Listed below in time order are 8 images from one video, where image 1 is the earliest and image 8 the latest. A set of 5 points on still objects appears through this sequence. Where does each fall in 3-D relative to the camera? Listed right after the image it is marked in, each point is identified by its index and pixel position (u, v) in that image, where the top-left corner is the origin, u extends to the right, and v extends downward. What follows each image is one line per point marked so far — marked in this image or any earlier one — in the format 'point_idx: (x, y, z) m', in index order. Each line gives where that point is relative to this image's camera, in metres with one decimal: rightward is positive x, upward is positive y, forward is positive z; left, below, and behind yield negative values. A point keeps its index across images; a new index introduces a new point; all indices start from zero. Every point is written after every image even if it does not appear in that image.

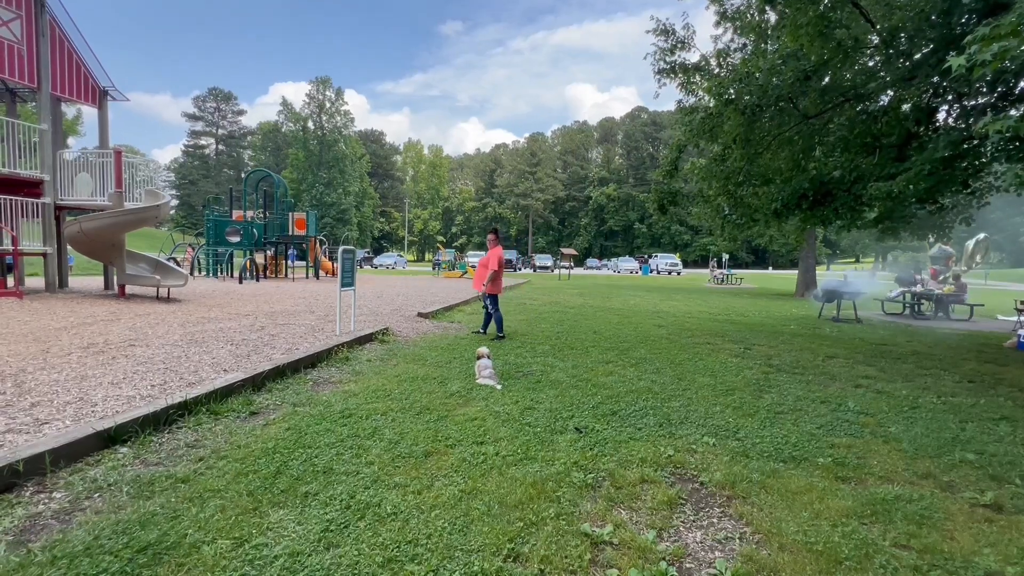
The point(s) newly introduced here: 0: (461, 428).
0: (-0.4, -1.1, +3.9) m
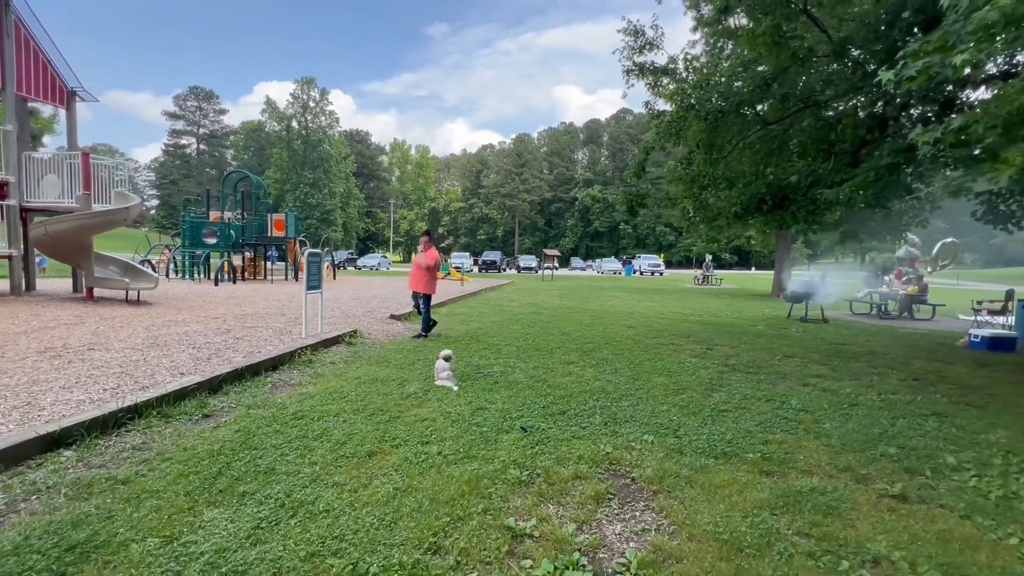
0: (-0.9, -1.2, +4.0) m
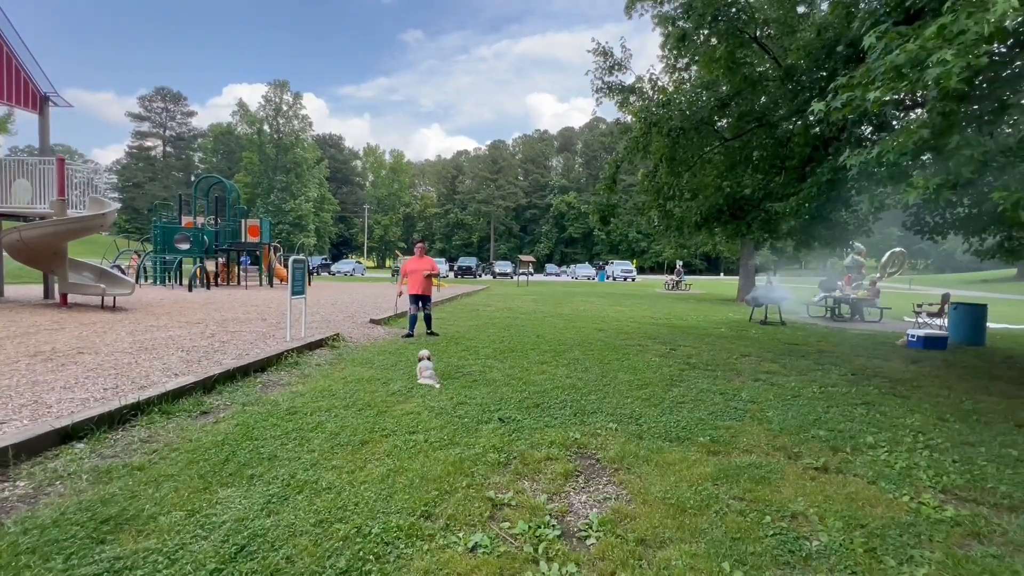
0: (-1.1, -1.2, +4.3) m
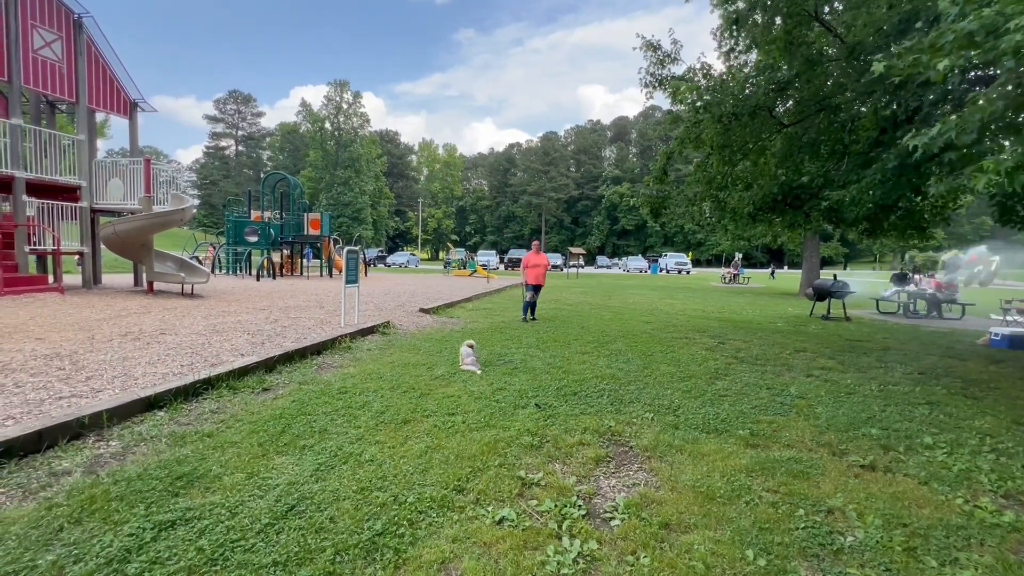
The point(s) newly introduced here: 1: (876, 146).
0: (-0.7, -1.1, +4.5) m
1: (+5.7, +2.2, +7.5) m
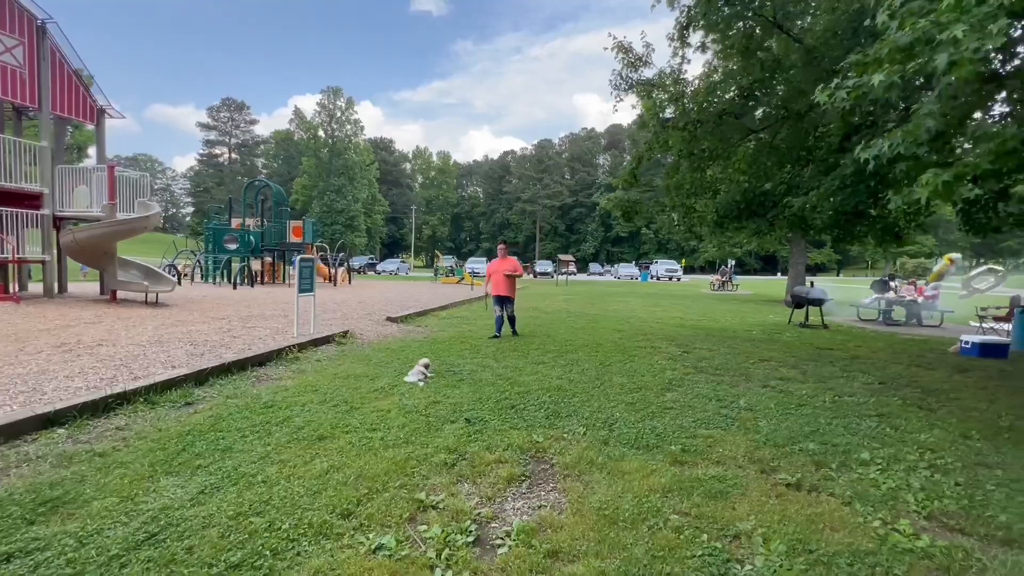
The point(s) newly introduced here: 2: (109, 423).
0: (-1.4, -1.2, +4.4) m
1: (+5.1, +2.1, +7.4) m
2: (-3.4, -1.1, +4.0) m
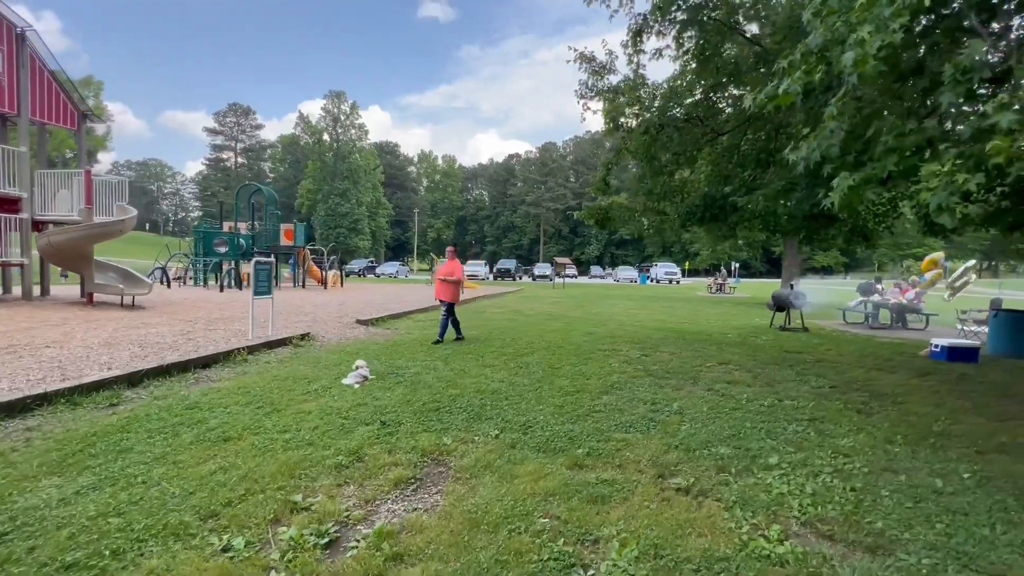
0: (-2.1, -1.2, +4.4) m
1: (+4.3, +2.1, +7.3) m
2: (-4.2, -1.1, +4.0) m
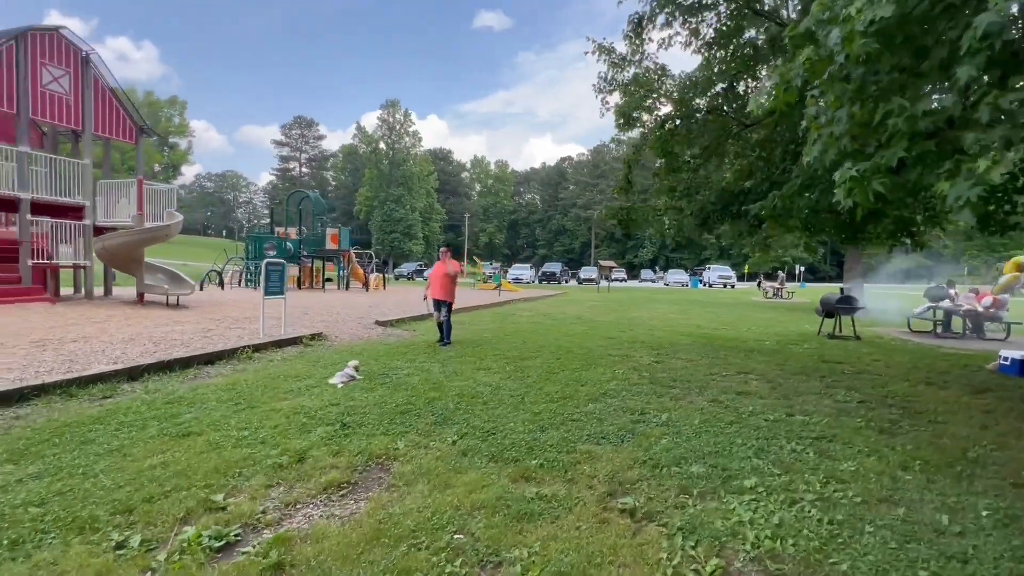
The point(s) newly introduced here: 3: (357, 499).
0: (-2.5, -1.2, +4.4) m
1: (+4.3, +2.0, +6.6) m
2: (-4.5, -1.1, +4.3) m
3: (-1.0, -1.4, +3.1) m
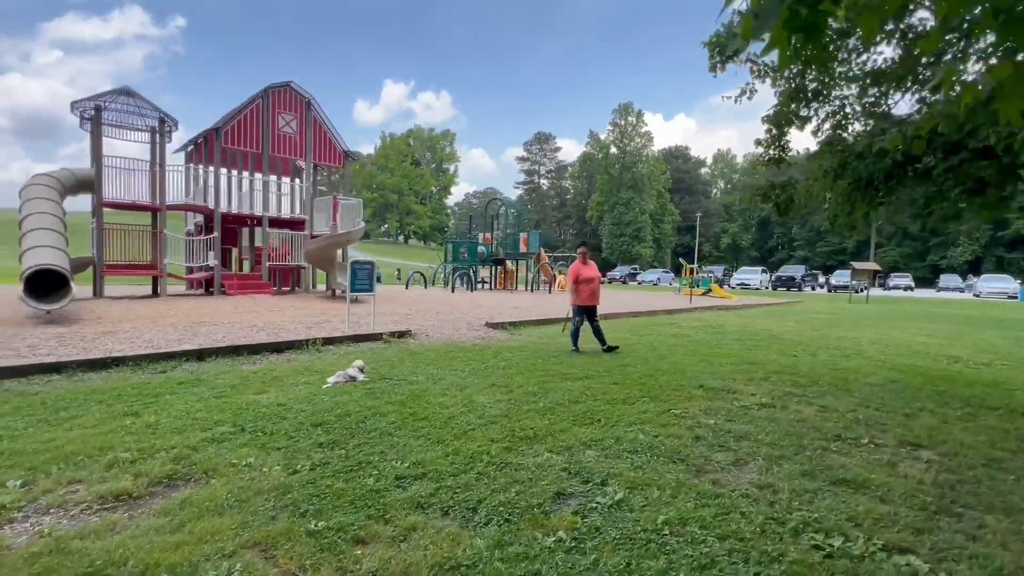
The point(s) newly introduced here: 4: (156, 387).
0: (-3.0, -1.1, +4.6) m
1: (+4.1, +1.9, +3.3) m
2: (-4.9, -1.0, +5.4) m
3: (-2.4, -1.3, +2.7) m
4: (-3.8, -1.1, +5.1) m
